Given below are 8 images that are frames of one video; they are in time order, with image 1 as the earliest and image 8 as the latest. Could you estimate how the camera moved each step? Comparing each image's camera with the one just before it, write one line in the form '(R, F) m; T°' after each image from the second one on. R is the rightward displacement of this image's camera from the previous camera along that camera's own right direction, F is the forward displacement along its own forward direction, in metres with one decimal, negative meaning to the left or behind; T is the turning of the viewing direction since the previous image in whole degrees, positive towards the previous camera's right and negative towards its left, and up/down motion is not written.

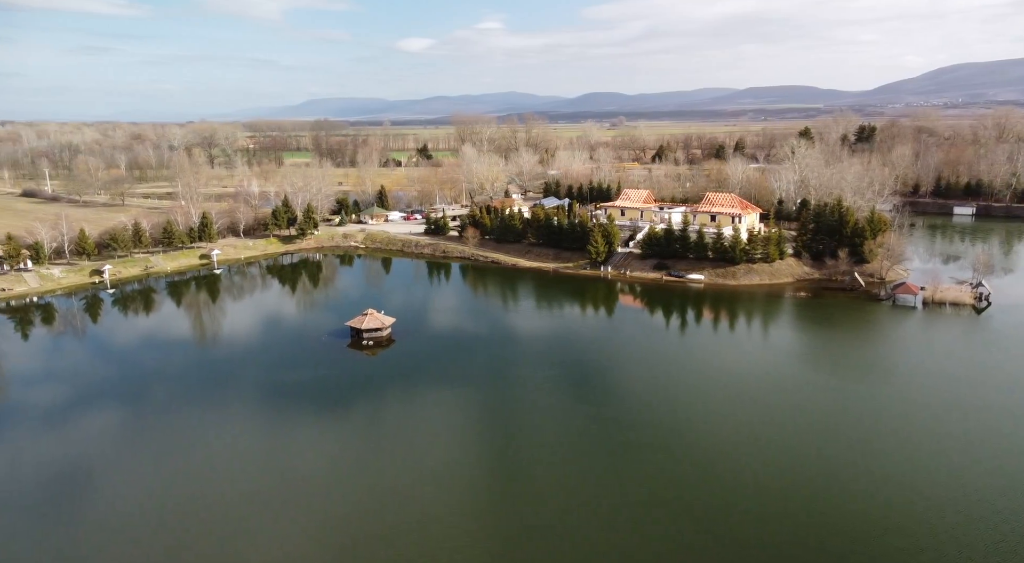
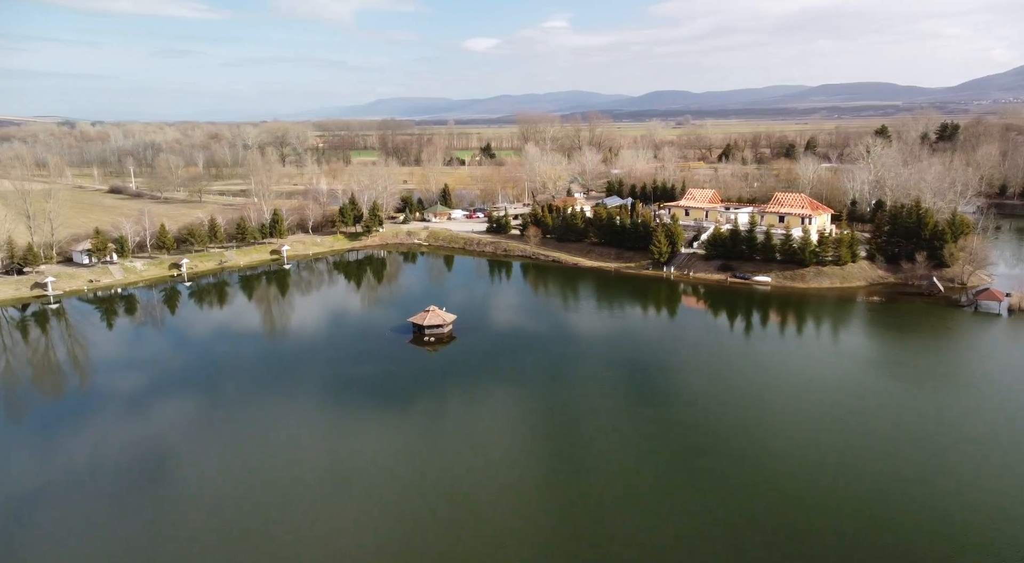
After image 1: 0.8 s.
(-0.5, 0.0) m; -4°
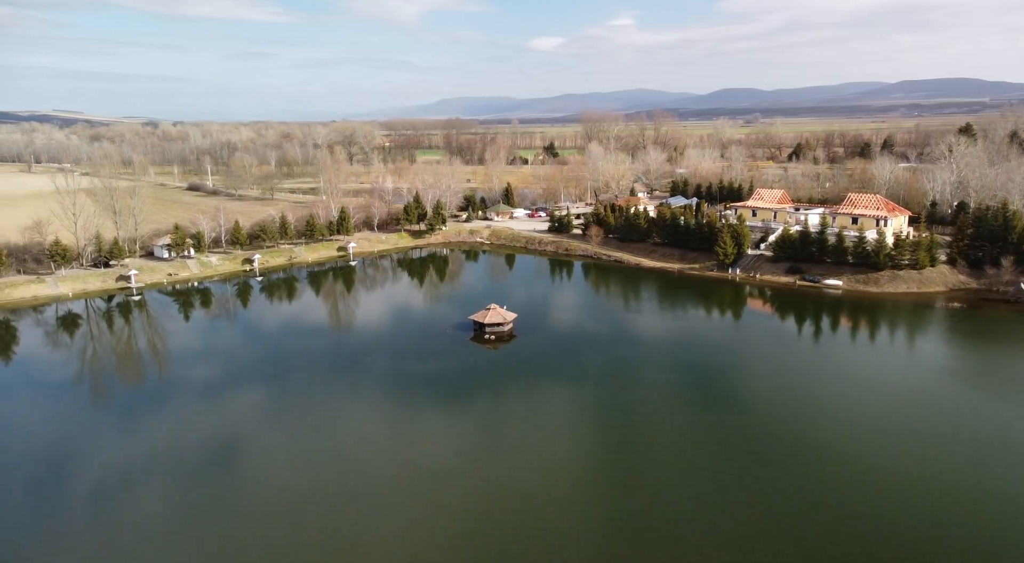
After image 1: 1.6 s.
(-0.5, 0.0) m; -4°
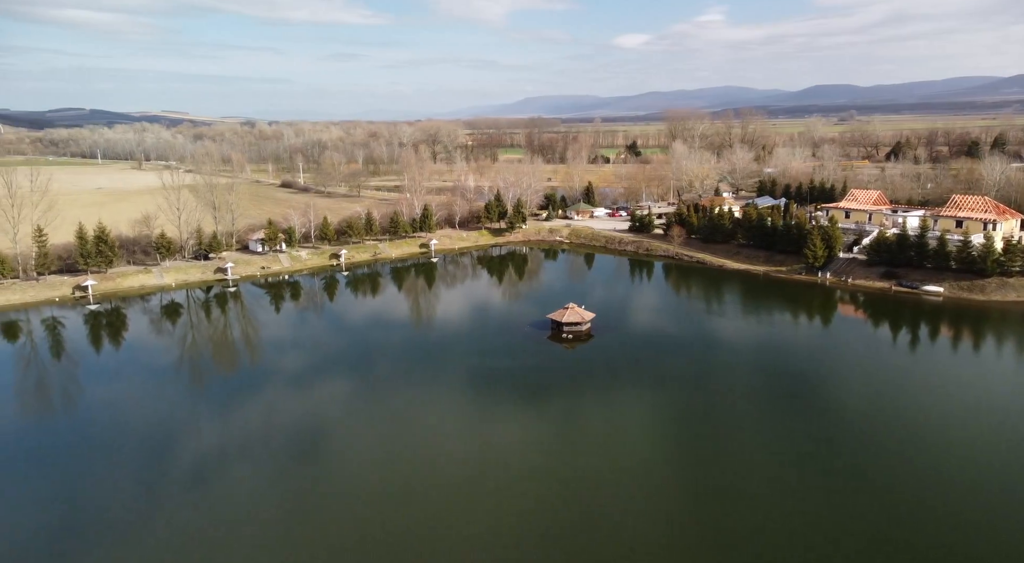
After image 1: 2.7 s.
(-0.6, 0.0) m; -5°
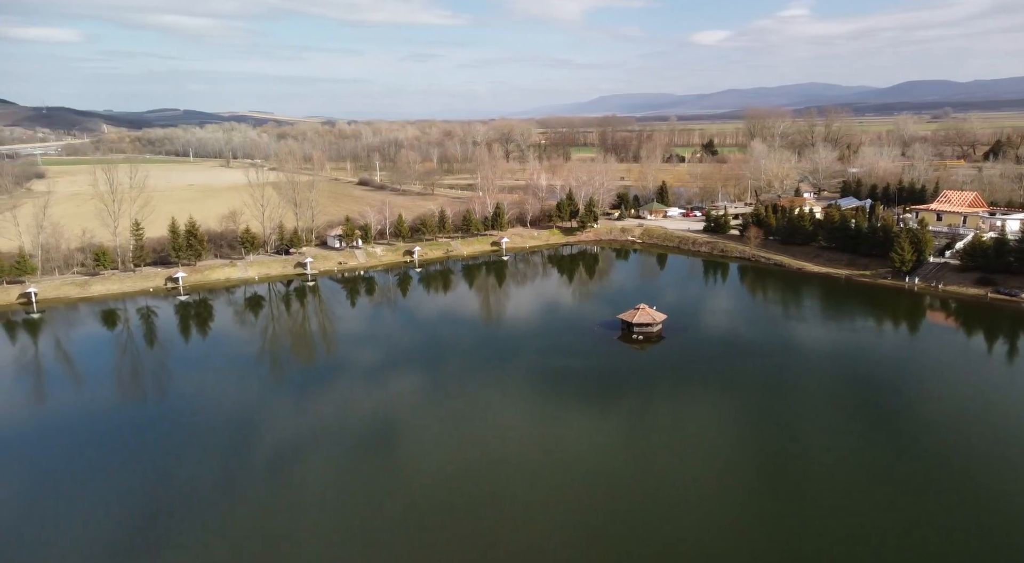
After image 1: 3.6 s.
(-0.6, 0.0) m; -5°
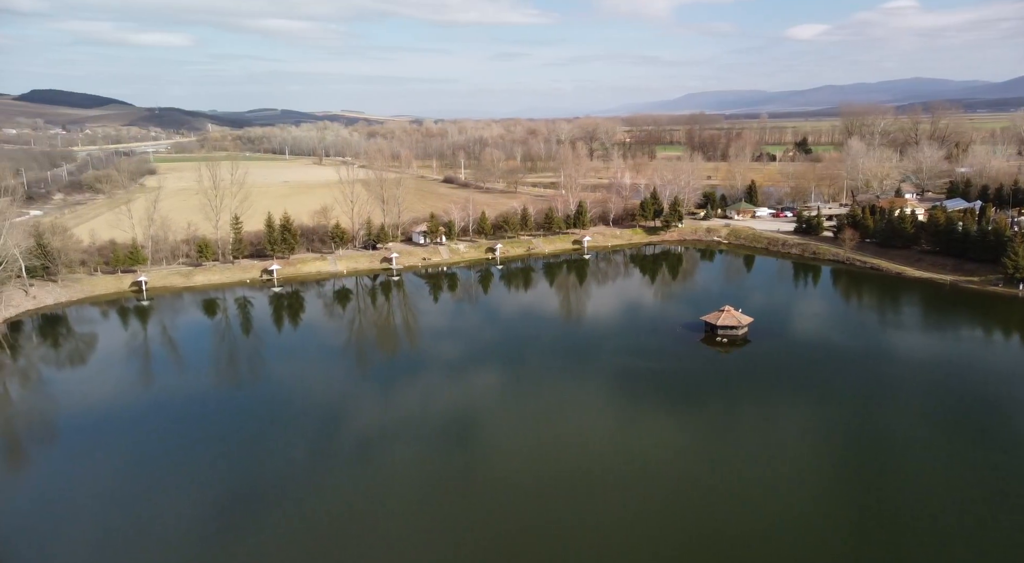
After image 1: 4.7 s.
(-0.7, -0.1) m; -6°
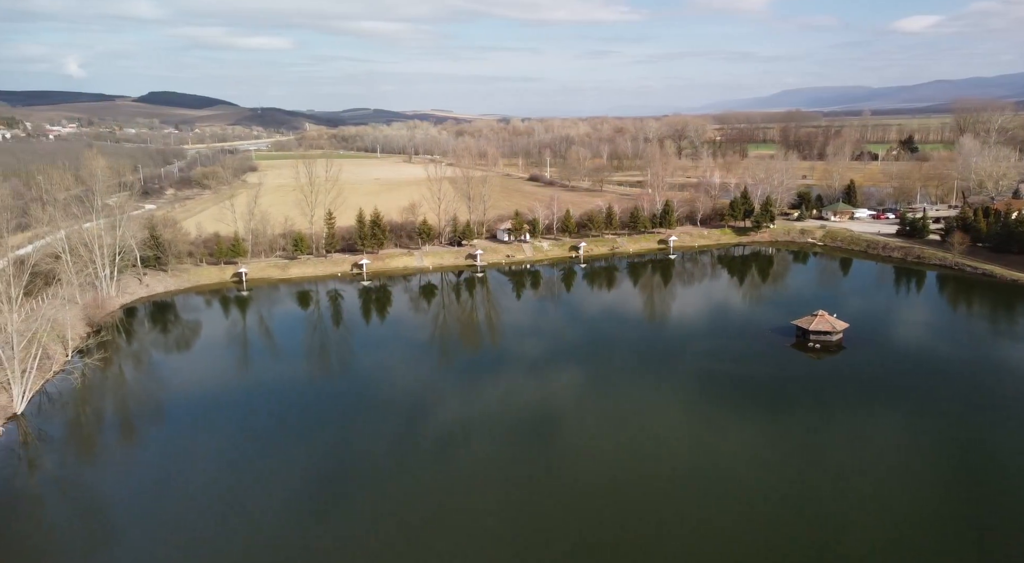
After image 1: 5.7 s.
(-0.7, -0.1) m; -6°
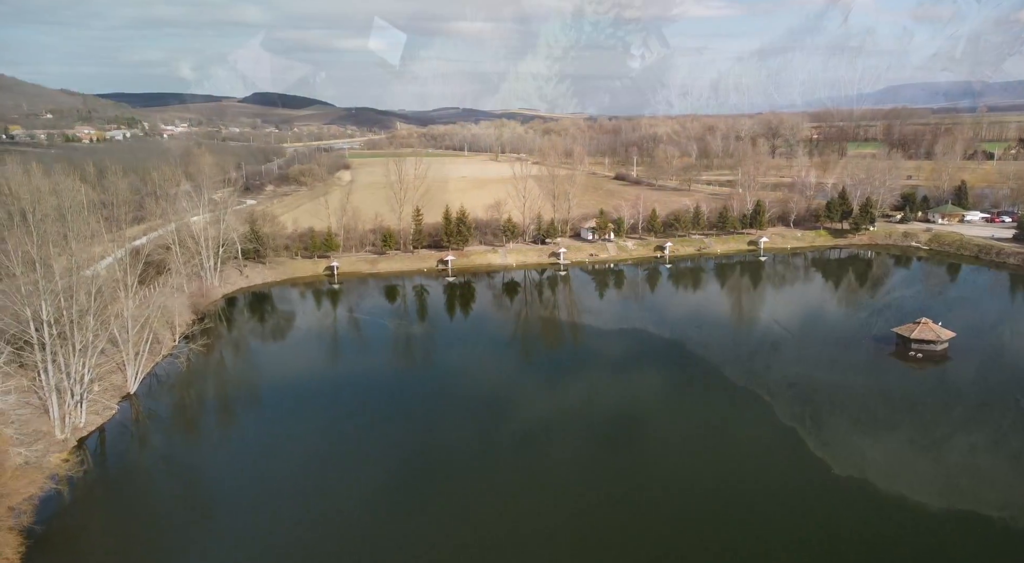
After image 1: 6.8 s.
(-0.7, -0.1) m; -6°
